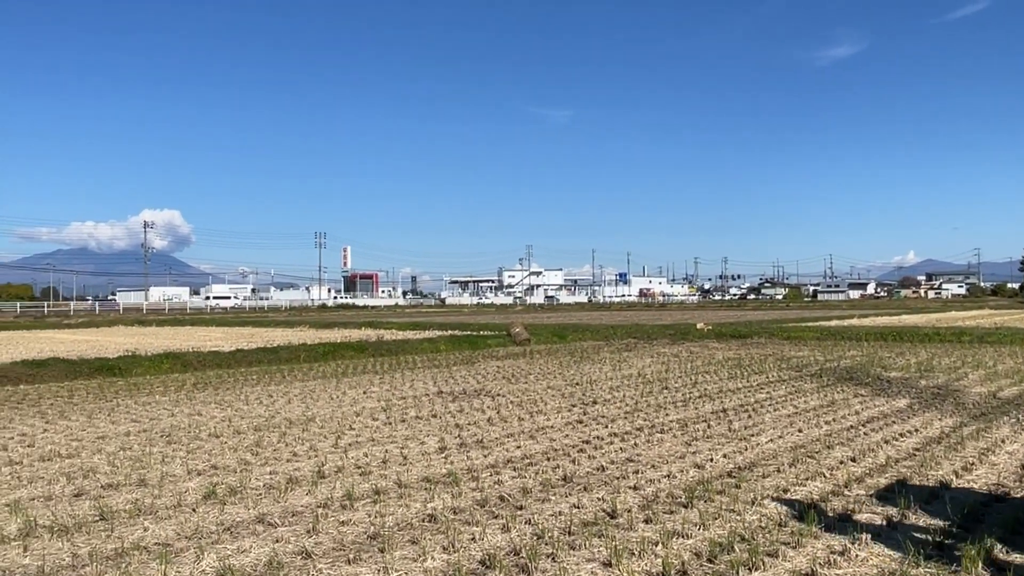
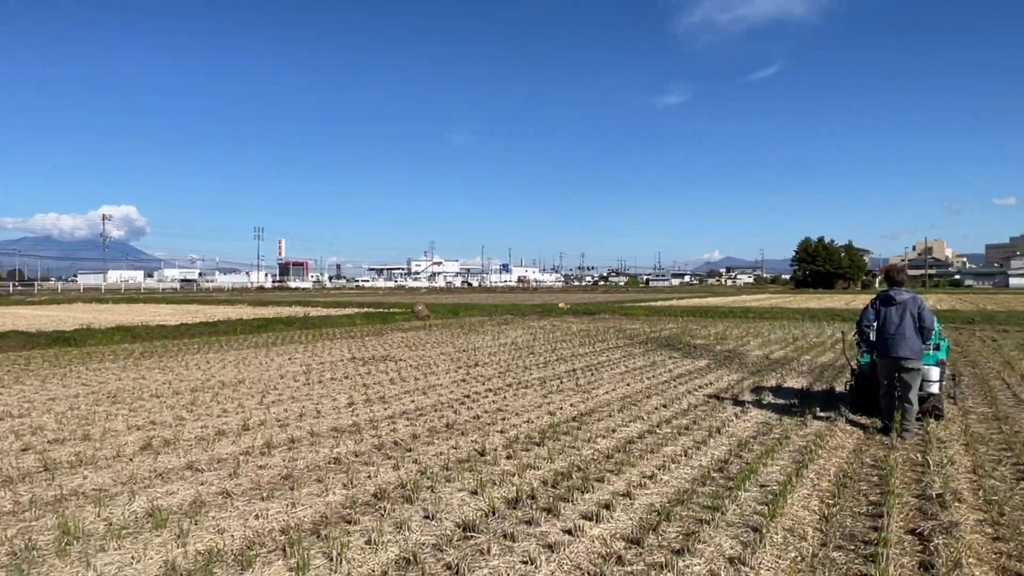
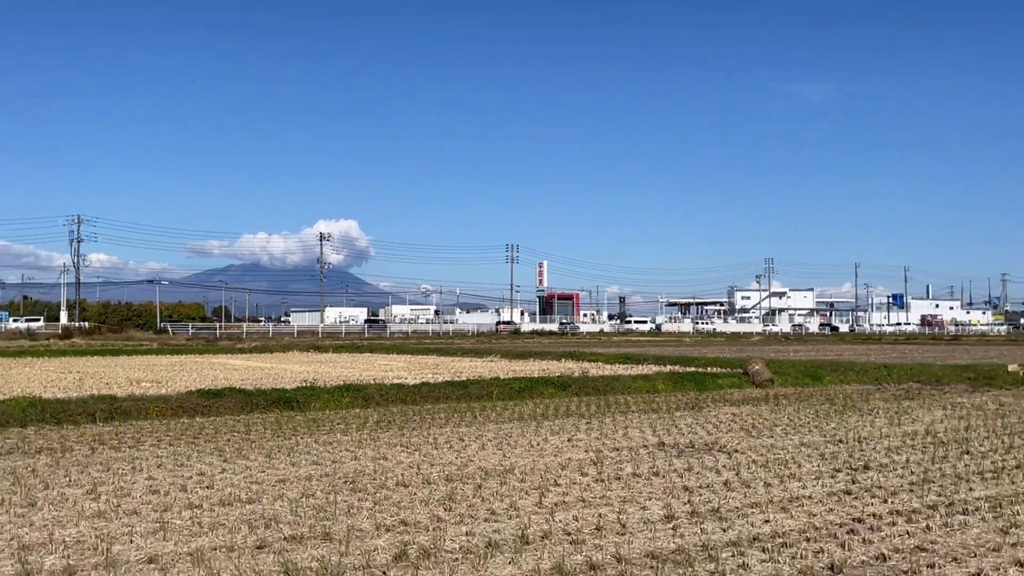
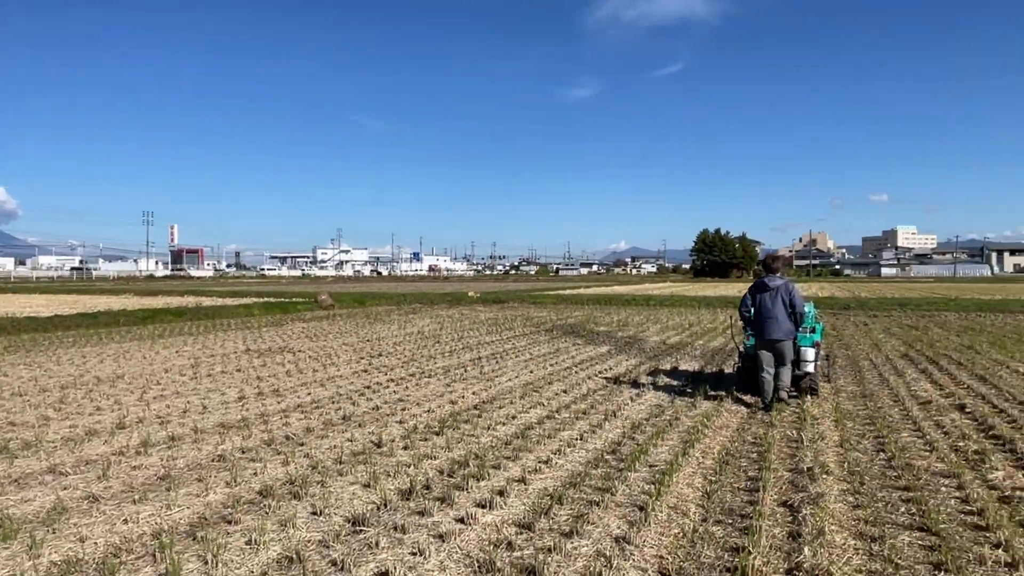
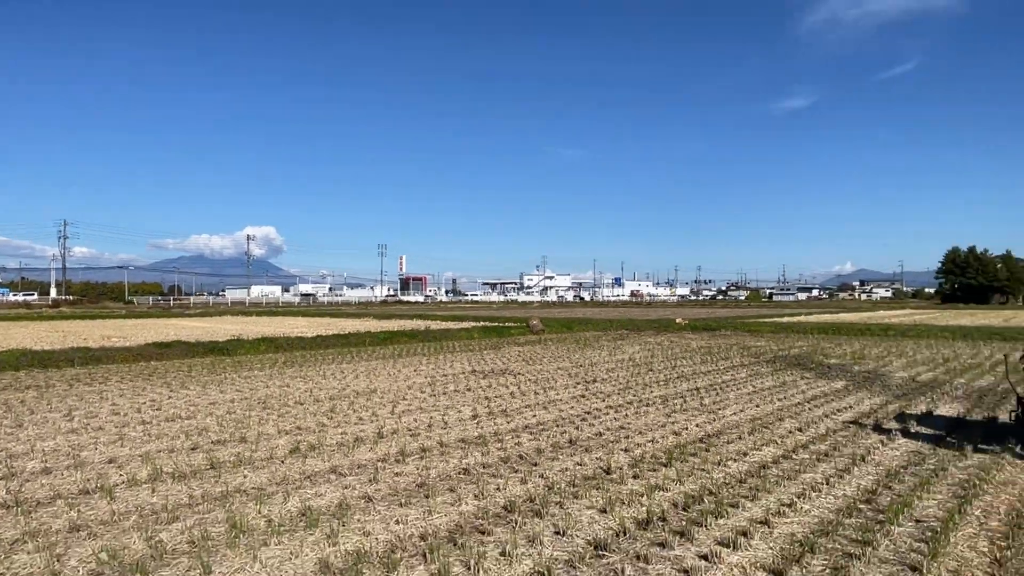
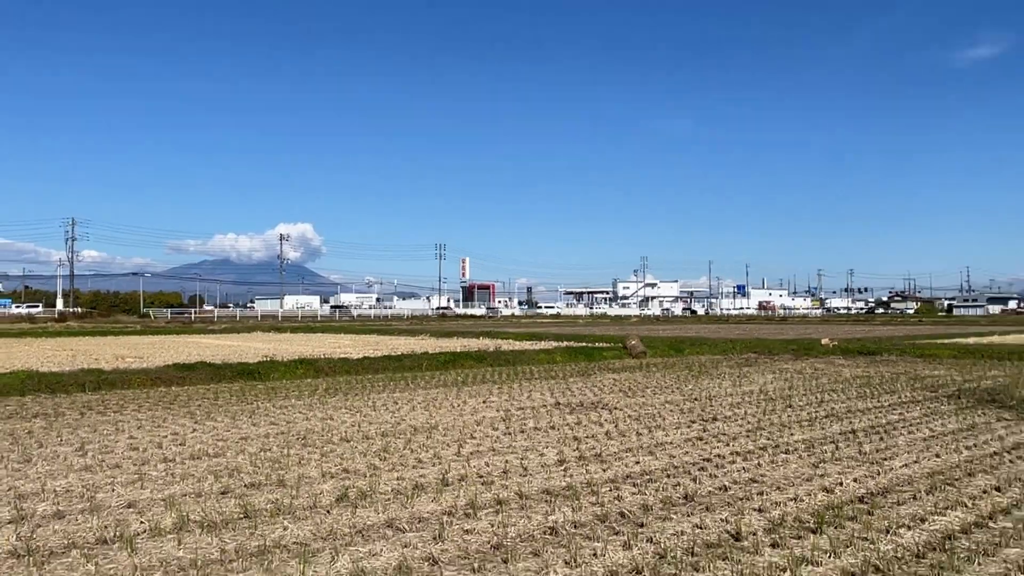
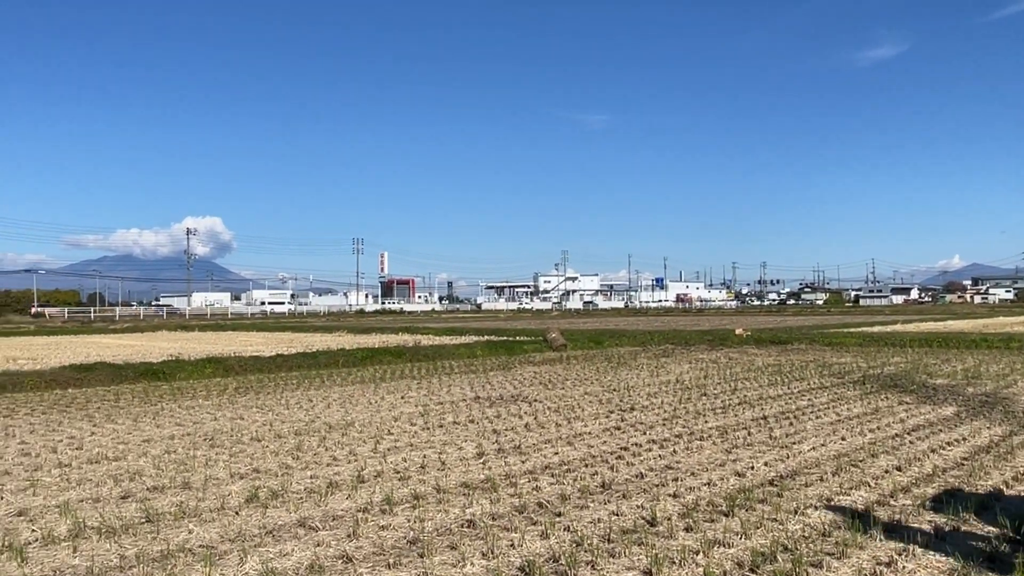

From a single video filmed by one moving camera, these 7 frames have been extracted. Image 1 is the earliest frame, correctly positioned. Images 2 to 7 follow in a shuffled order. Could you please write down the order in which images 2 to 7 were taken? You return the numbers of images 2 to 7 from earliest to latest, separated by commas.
7, 3, 6, 5, 2, 4
